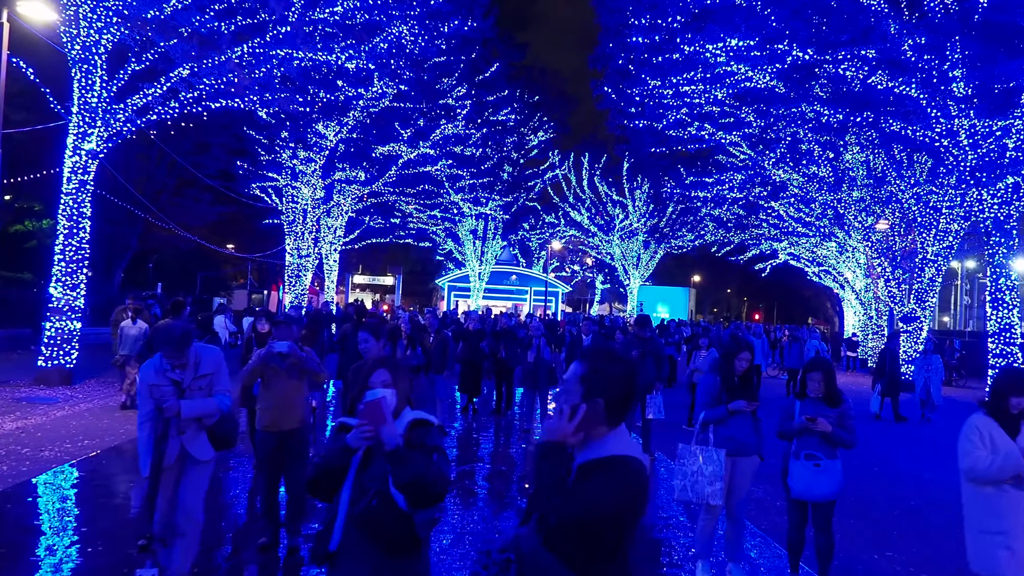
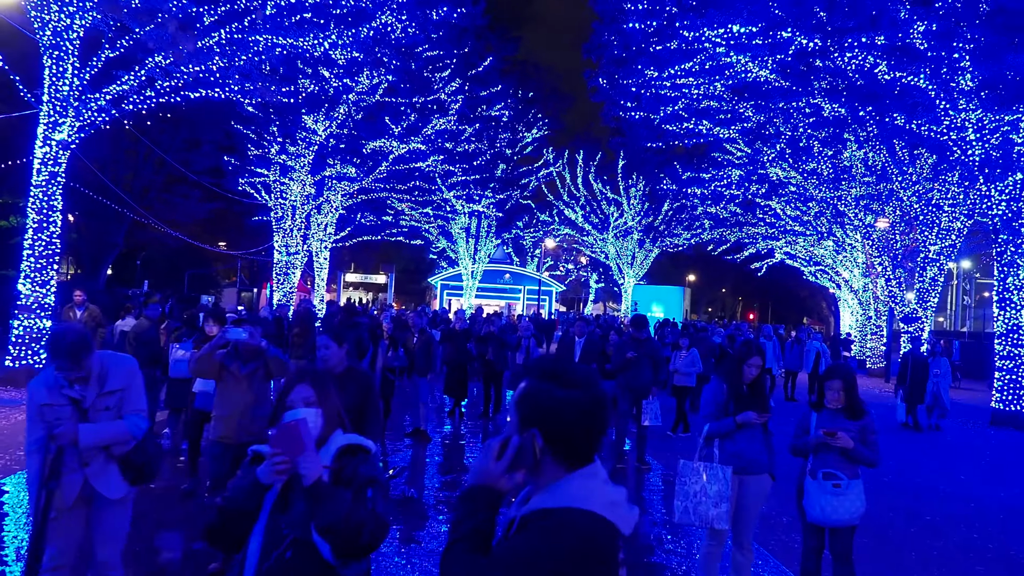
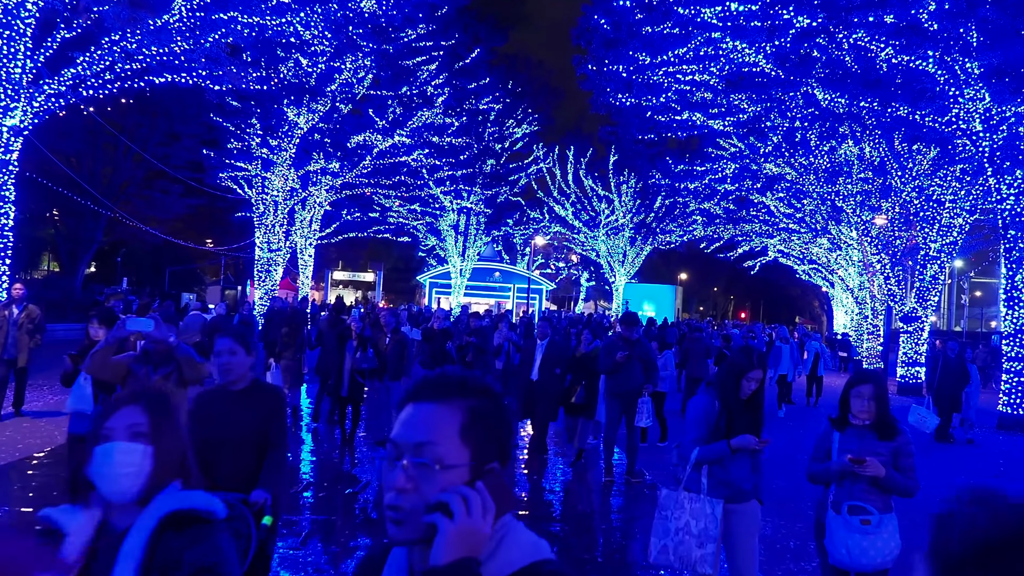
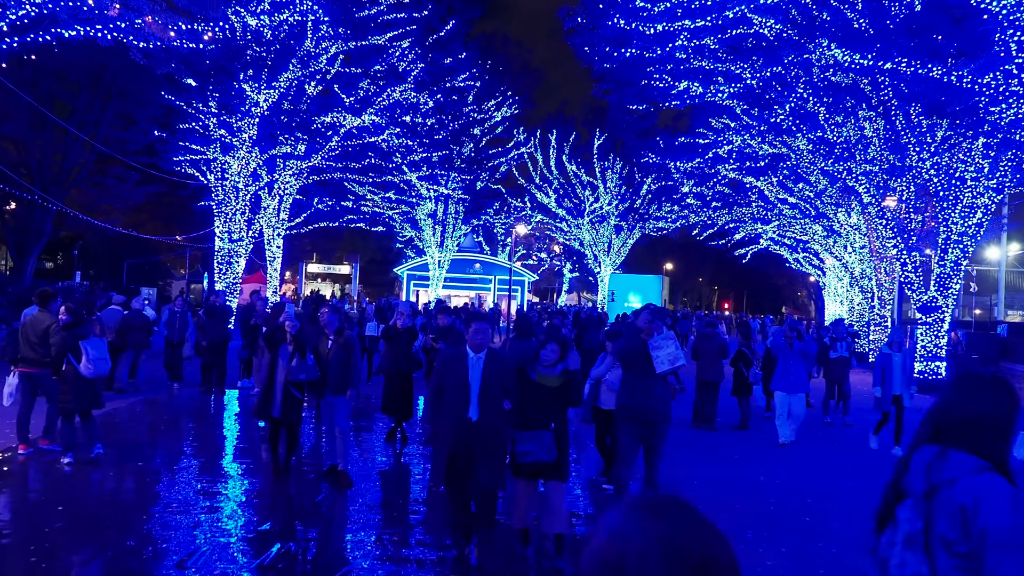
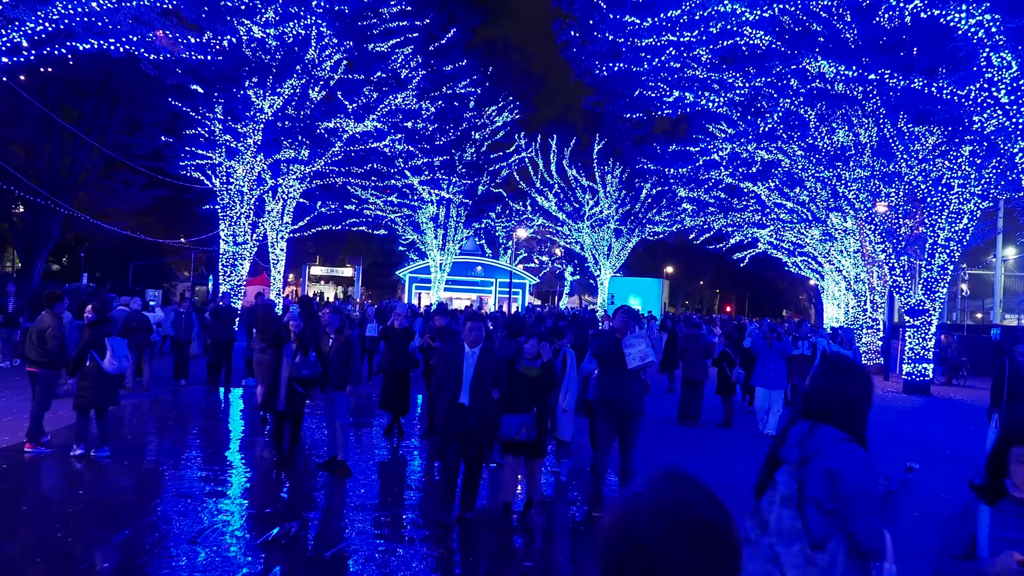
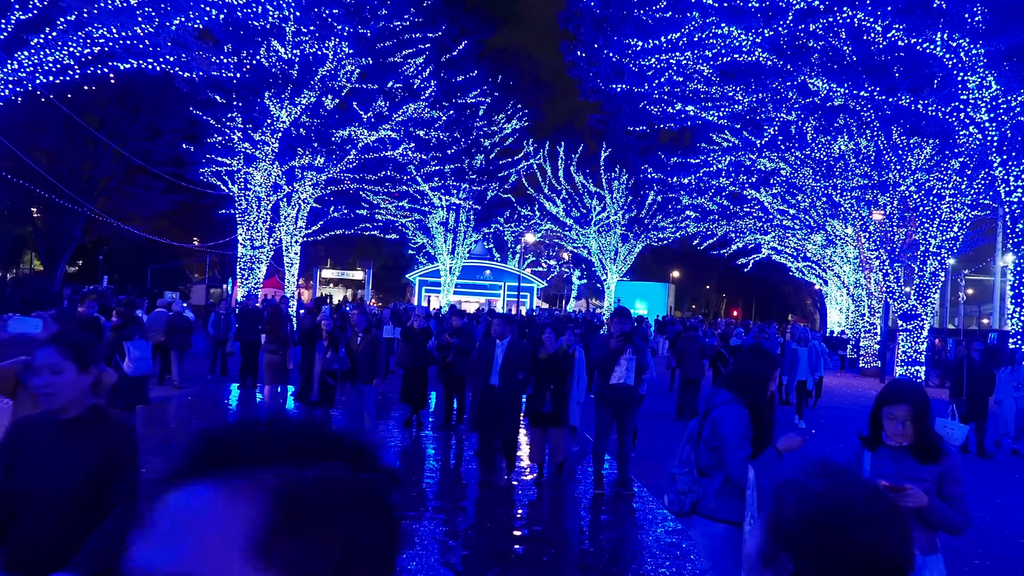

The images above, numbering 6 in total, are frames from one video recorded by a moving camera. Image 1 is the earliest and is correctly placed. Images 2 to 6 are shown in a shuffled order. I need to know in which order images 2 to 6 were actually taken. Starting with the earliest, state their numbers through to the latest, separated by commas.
2, 3, 6, 5, 4
